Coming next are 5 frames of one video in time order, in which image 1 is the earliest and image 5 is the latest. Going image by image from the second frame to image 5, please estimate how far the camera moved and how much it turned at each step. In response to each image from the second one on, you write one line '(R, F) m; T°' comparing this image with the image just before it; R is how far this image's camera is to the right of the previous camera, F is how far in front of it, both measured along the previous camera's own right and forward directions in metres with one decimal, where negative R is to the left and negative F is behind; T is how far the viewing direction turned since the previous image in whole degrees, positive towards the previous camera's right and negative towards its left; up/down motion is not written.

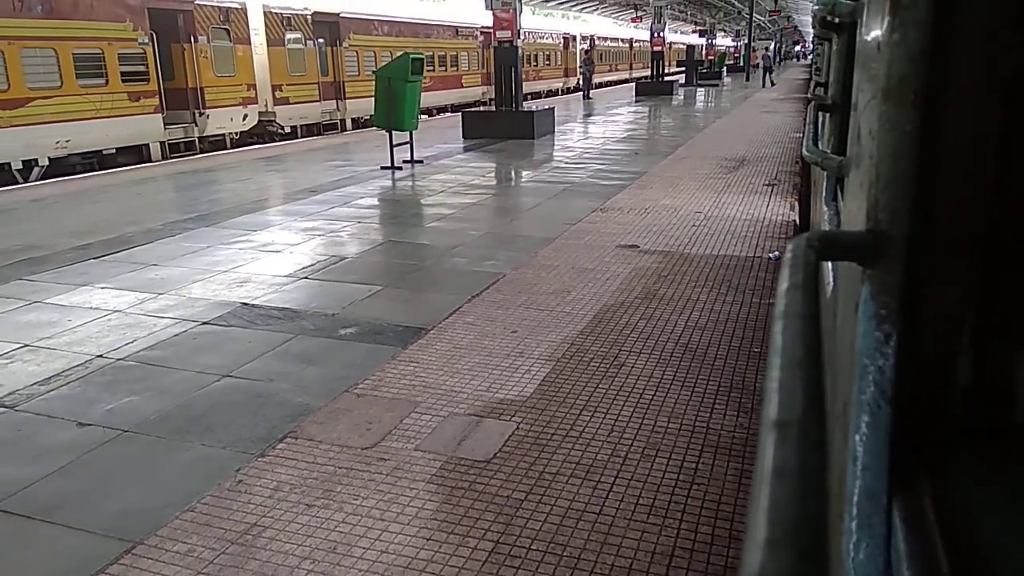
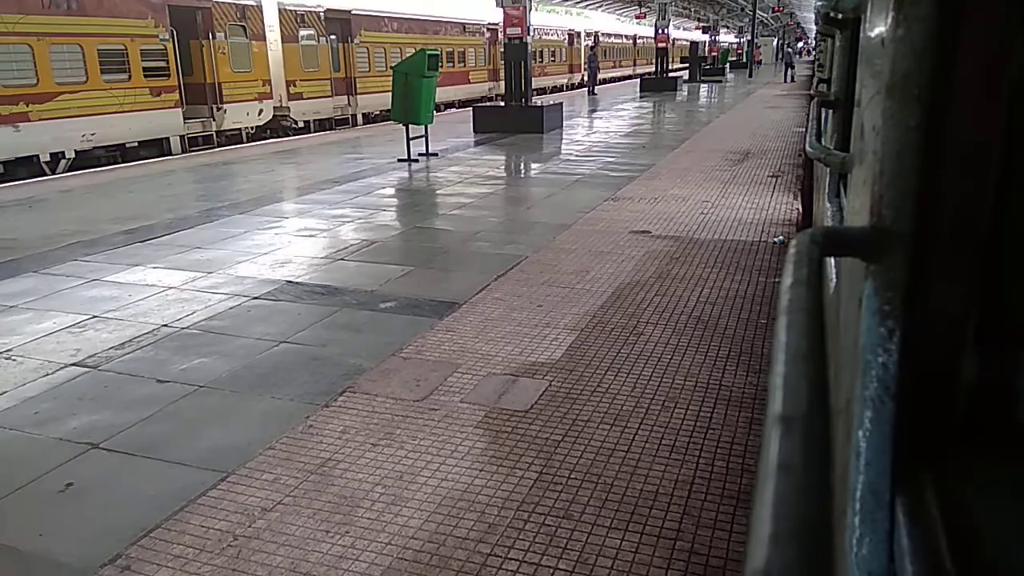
(-0.2, -0.4) m; 0°
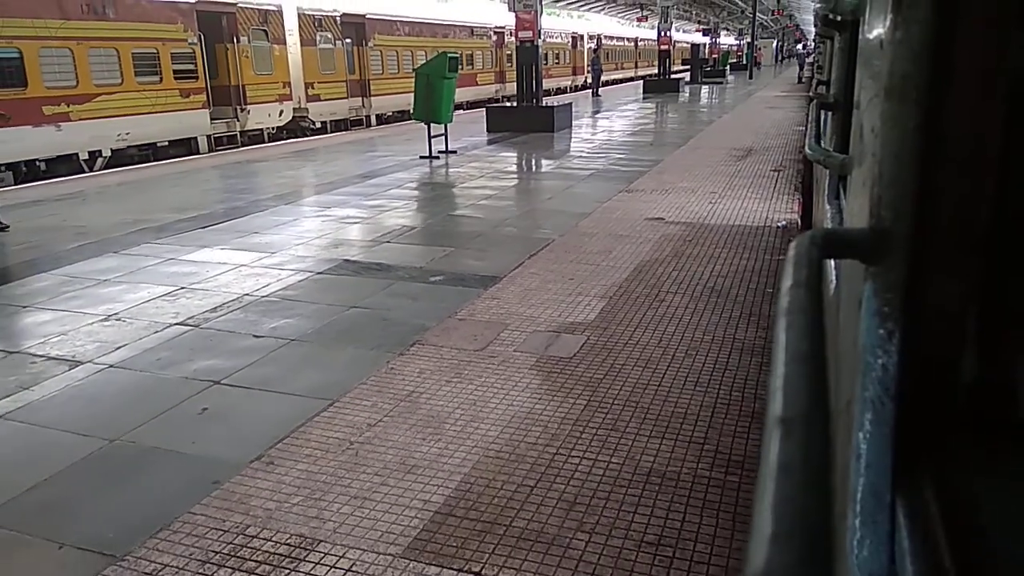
(-0.2, -0.6) m; 0°
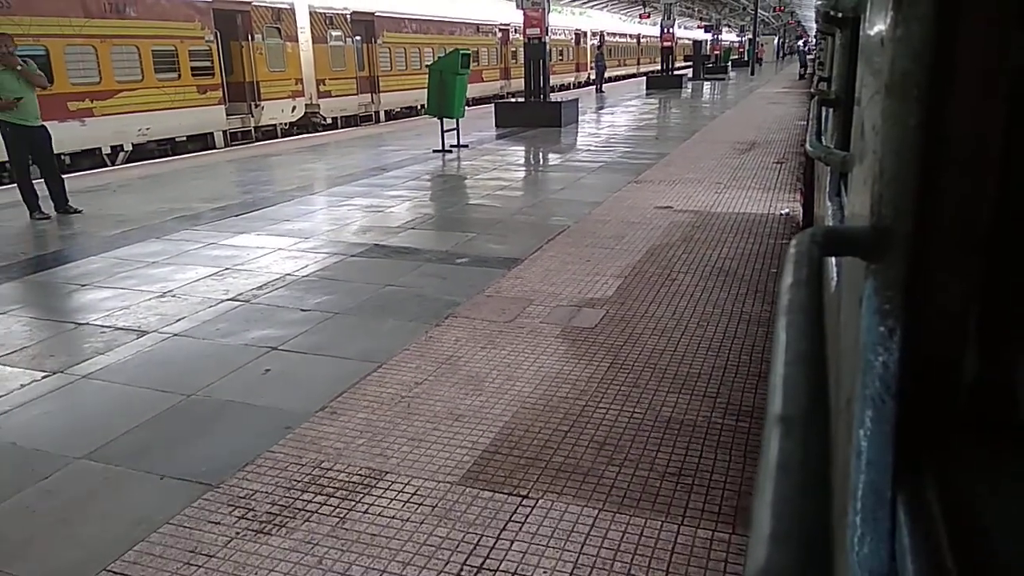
(-0.1, -0.4) m; 0°
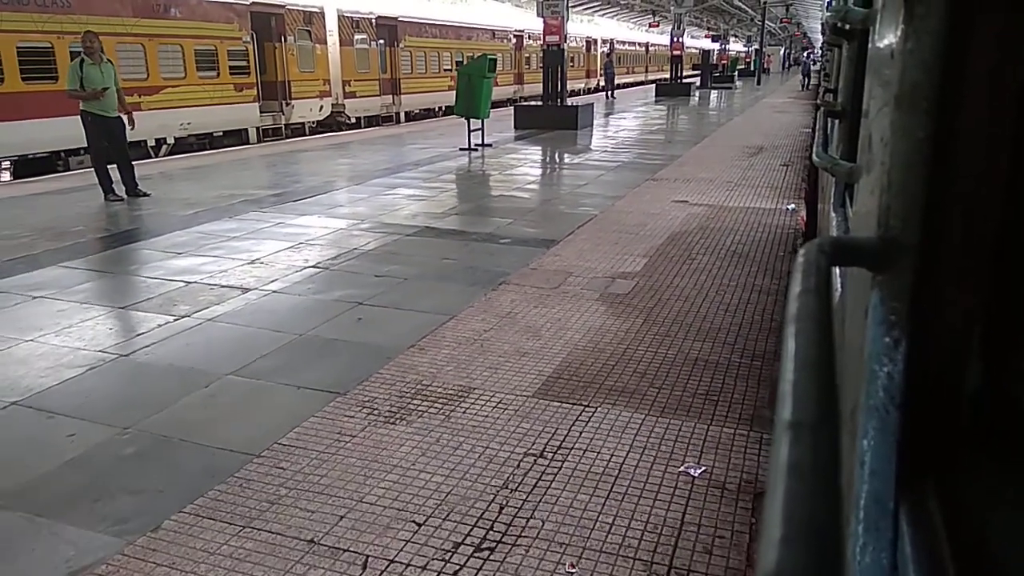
(-0.3, -0.8) m; 0°
